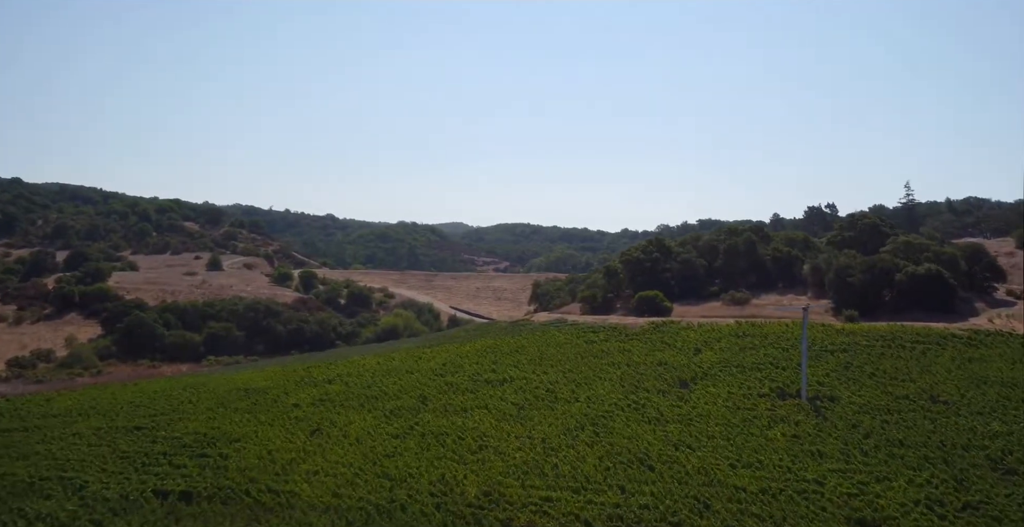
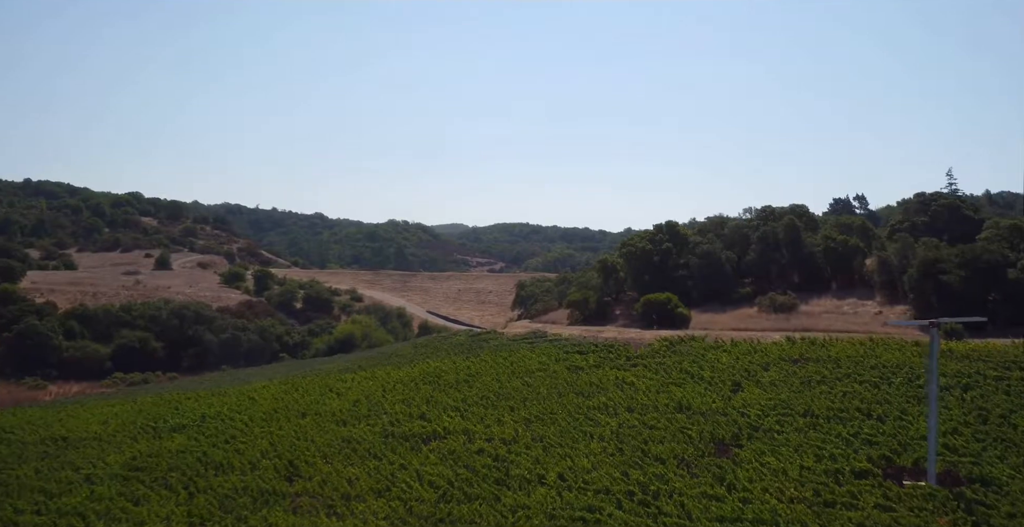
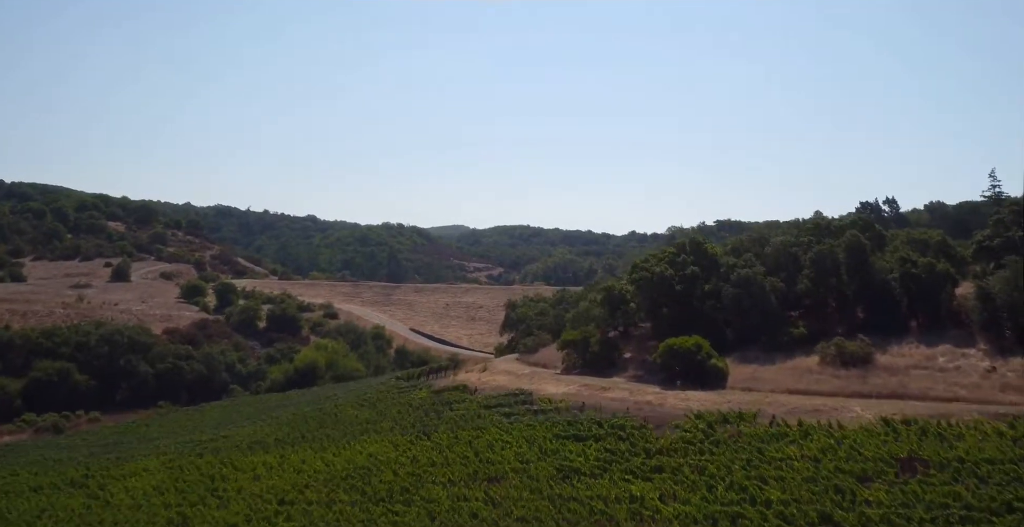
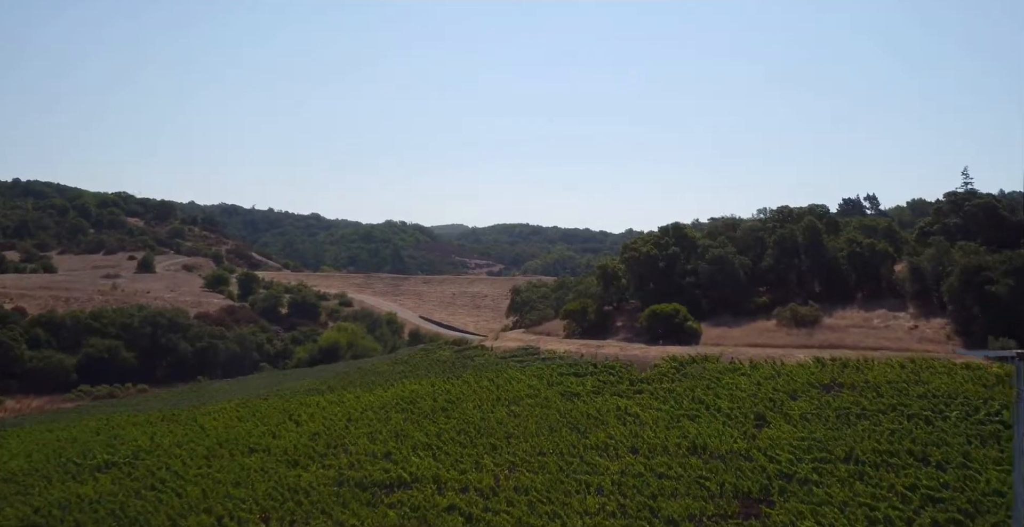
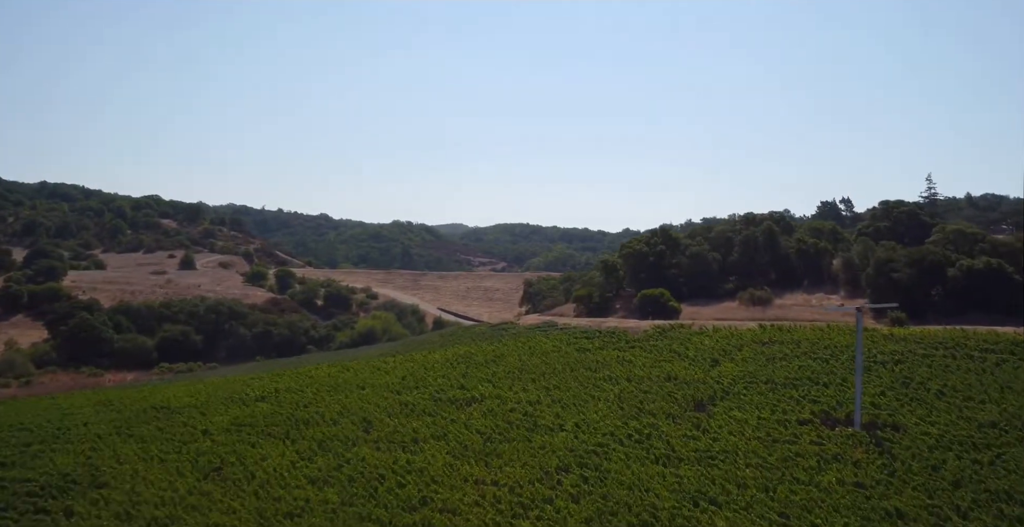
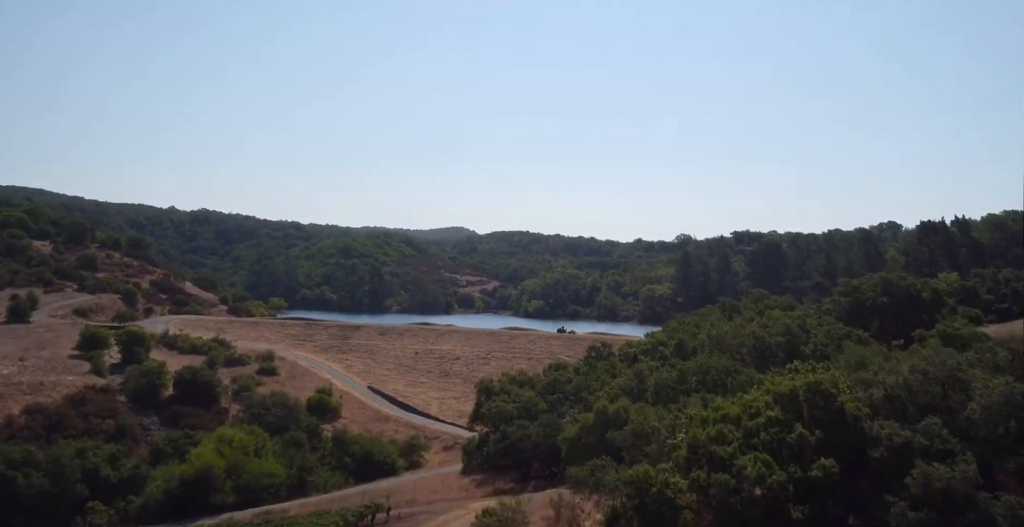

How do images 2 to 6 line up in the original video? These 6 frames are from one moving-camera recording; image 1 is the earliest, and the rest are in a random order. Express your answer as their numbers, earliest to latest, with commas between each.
5, 2, 4, 3, 6
